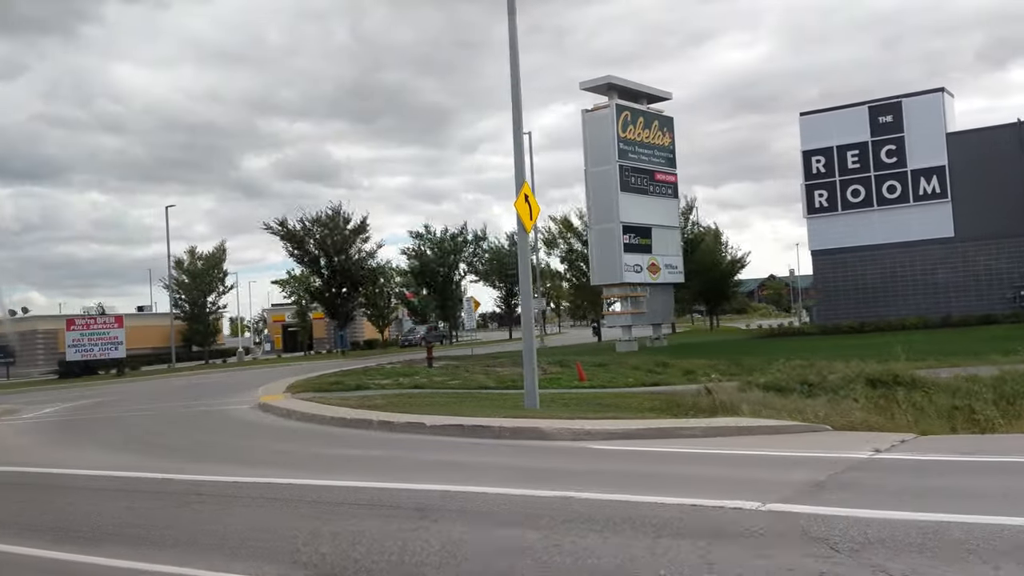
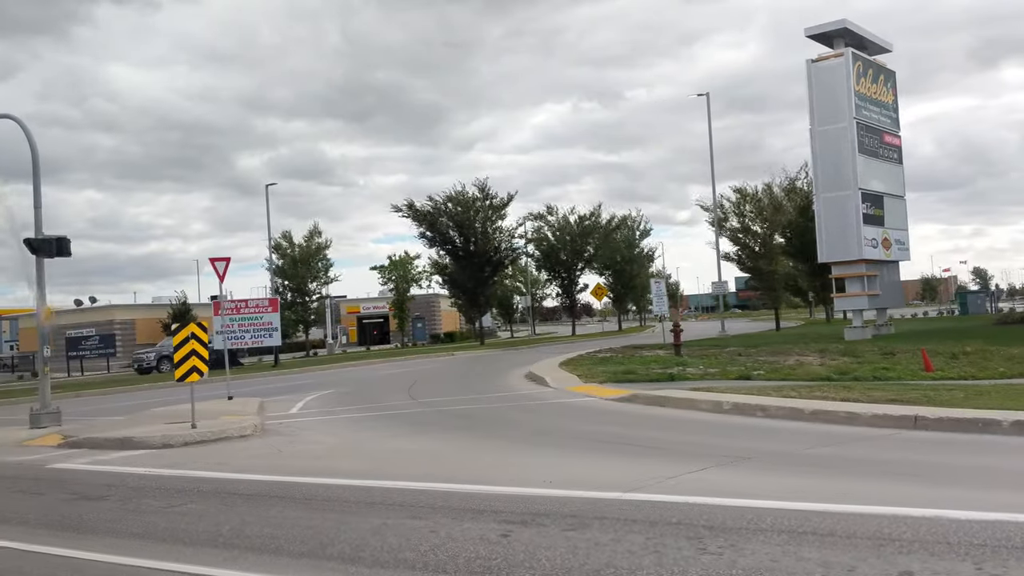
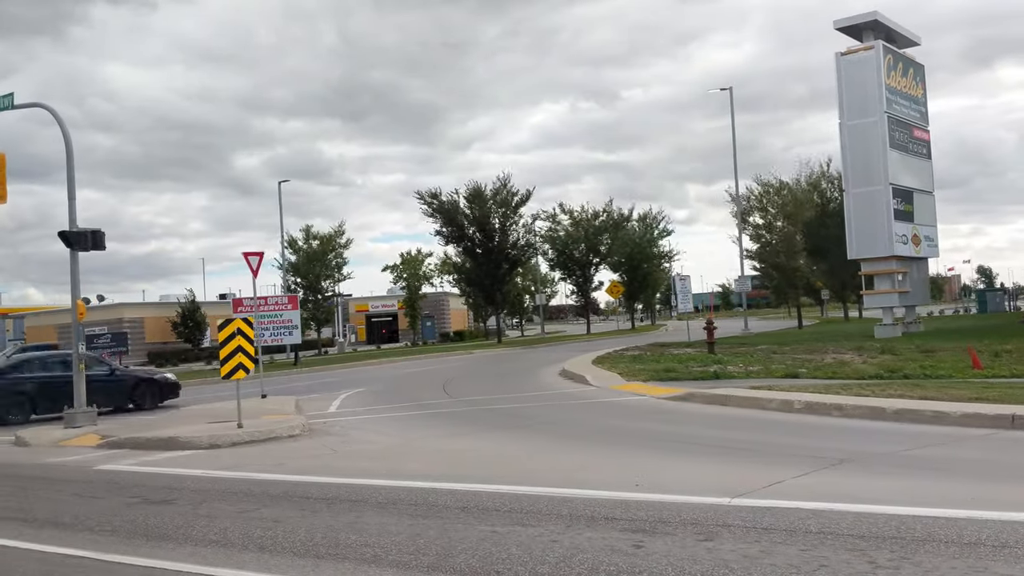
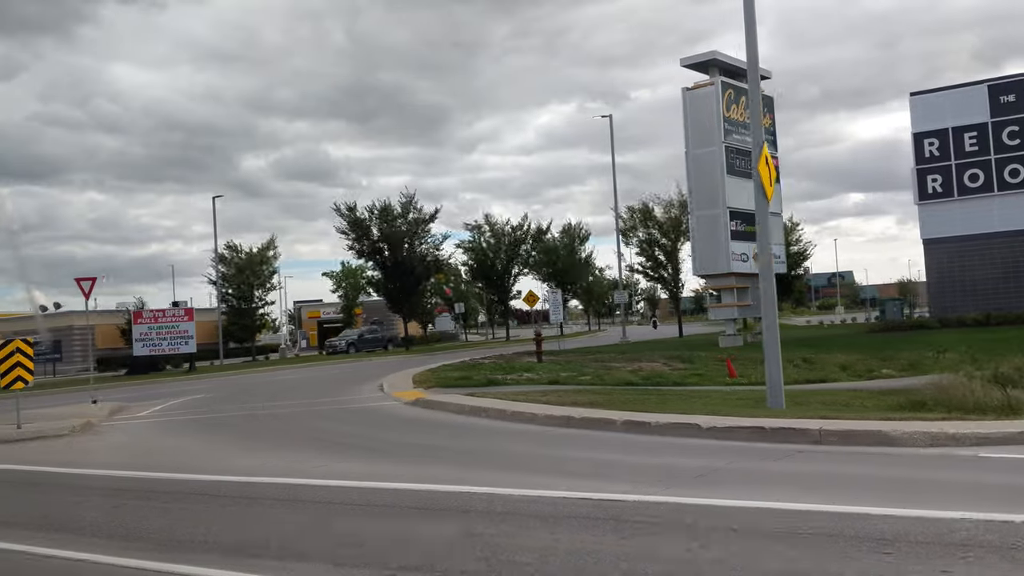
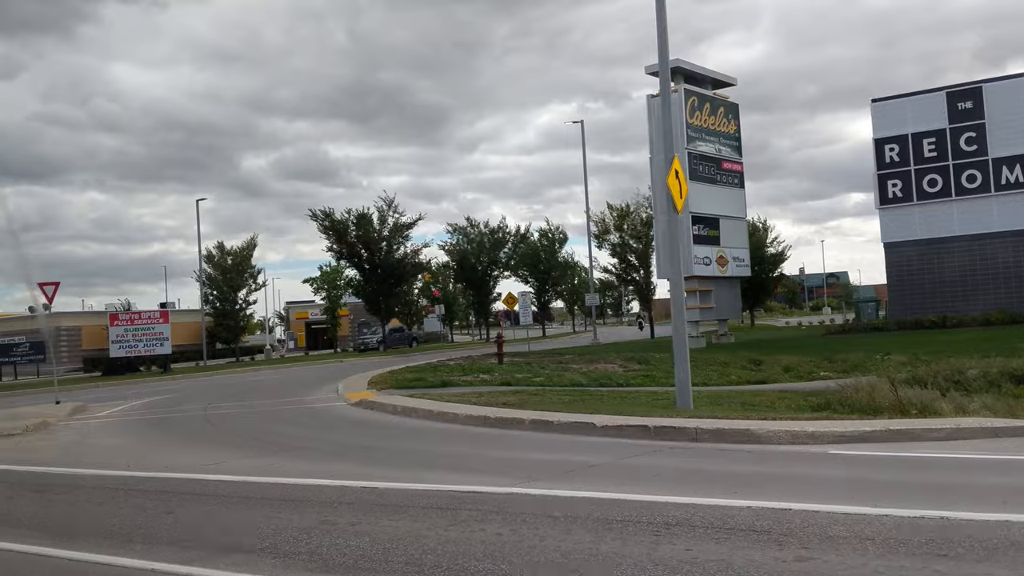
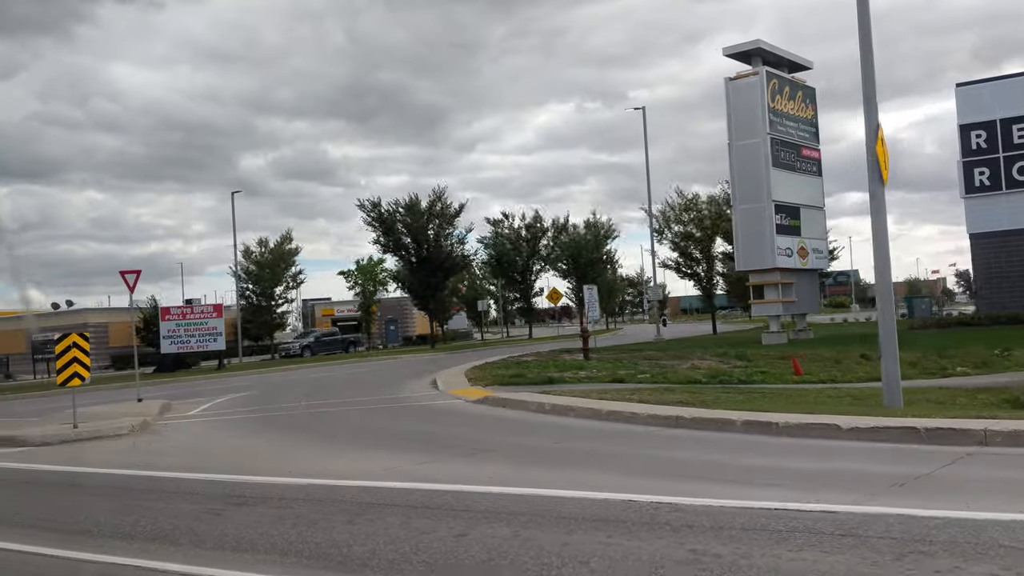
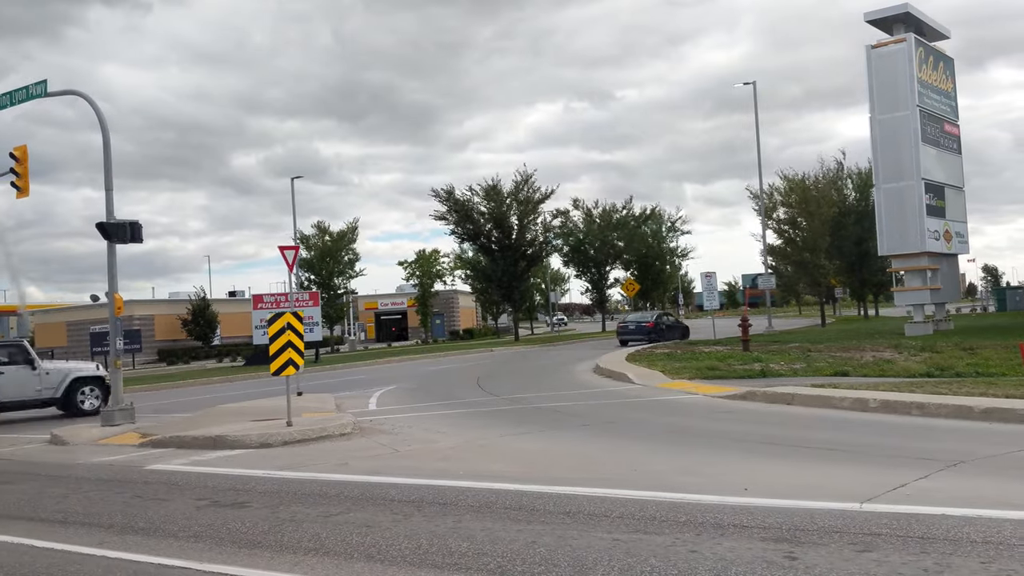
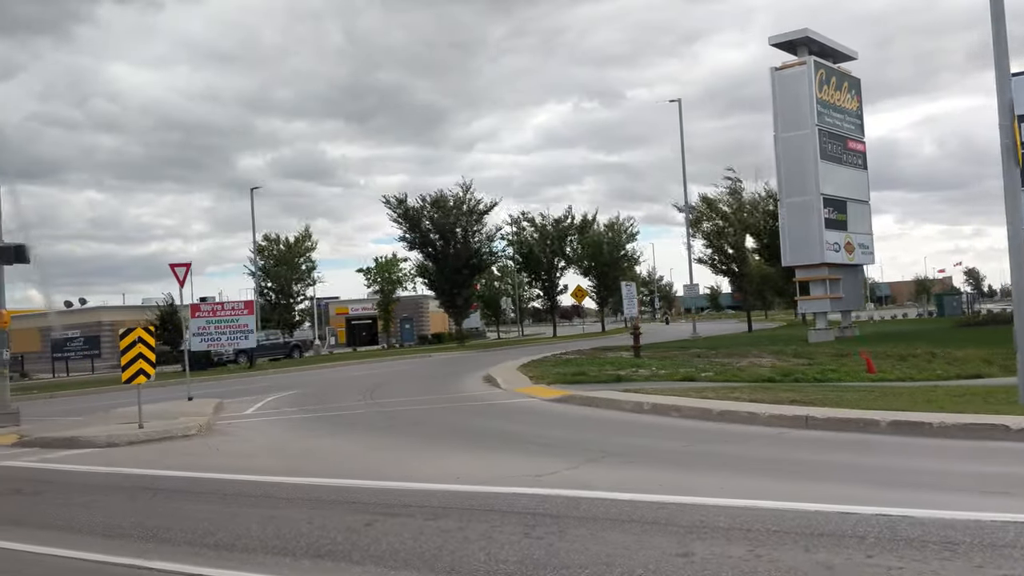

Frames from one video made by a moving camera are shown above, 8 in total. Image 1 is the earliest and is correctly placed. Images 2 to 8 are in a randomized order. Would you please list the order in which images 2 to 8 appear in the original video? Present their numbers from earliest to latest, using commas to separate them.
5, 4, 6, 8, 2, 3, 7
